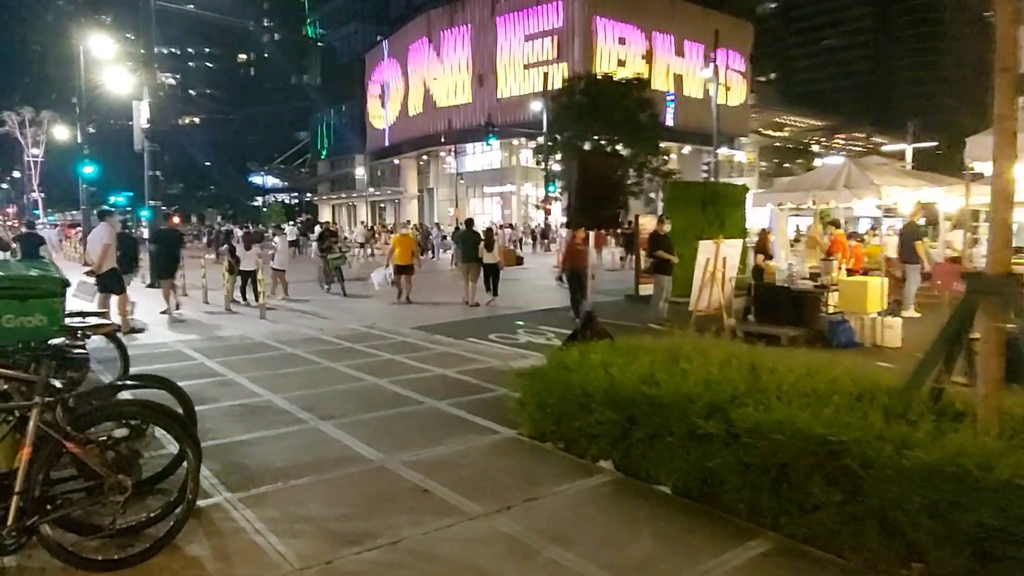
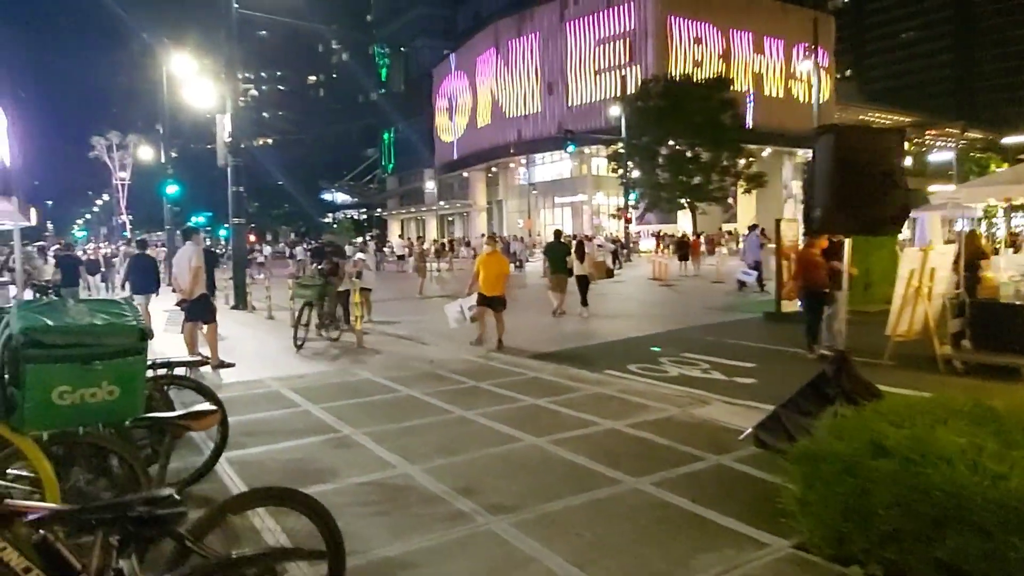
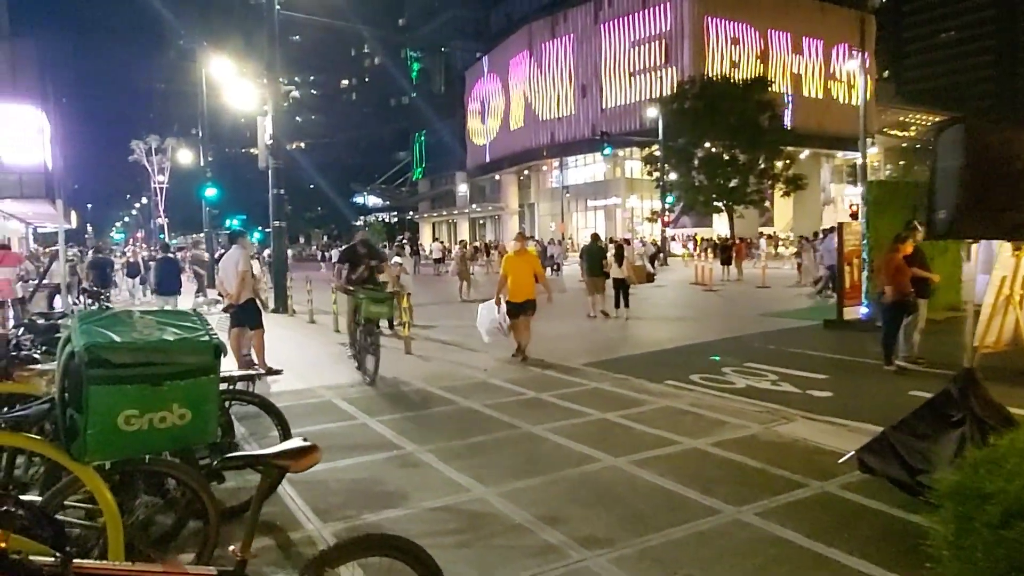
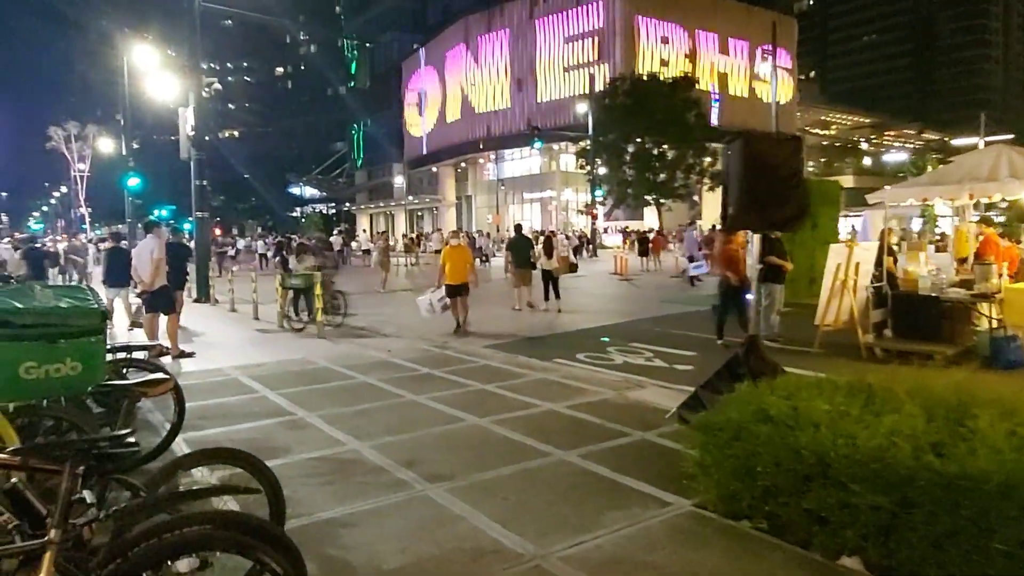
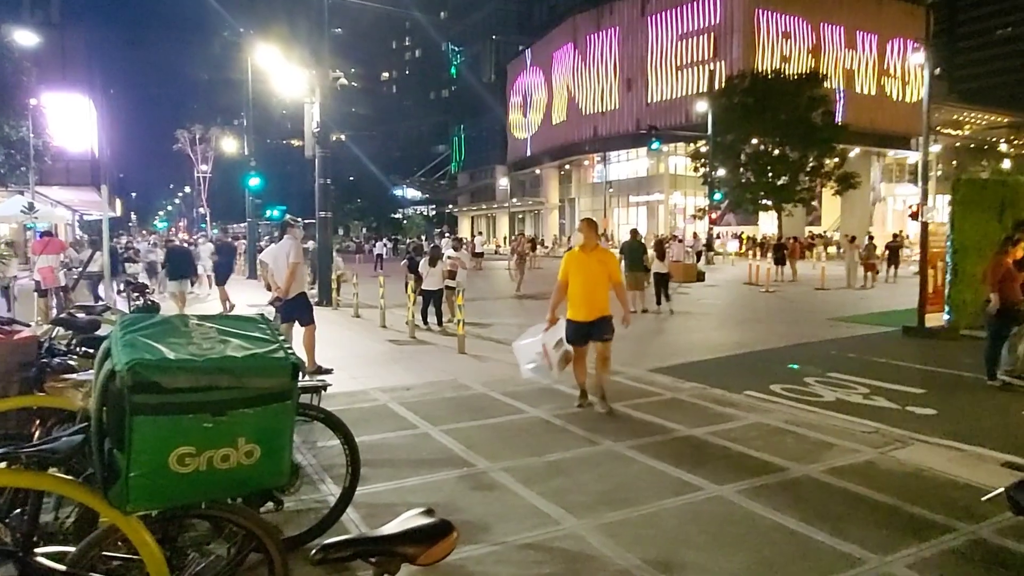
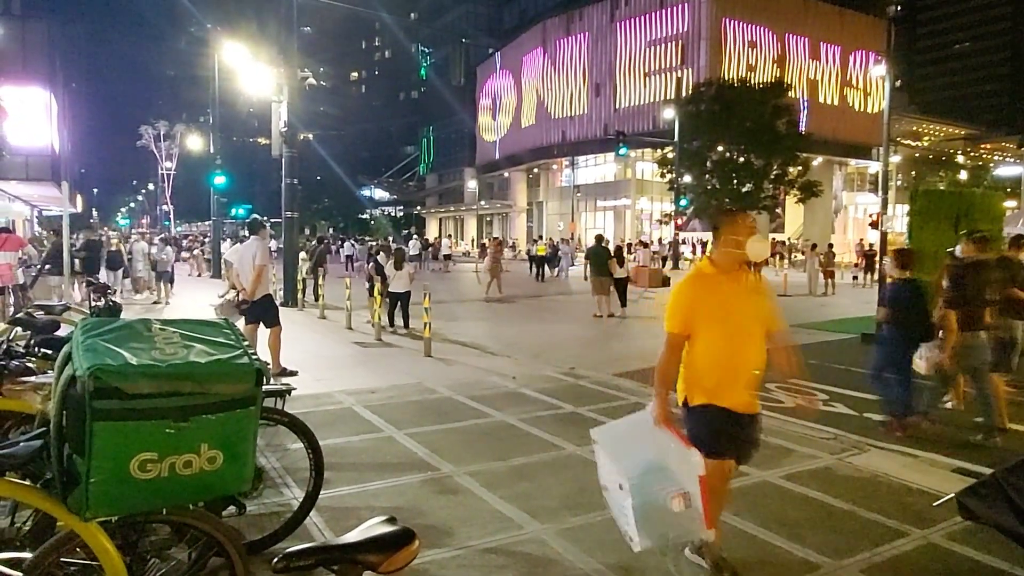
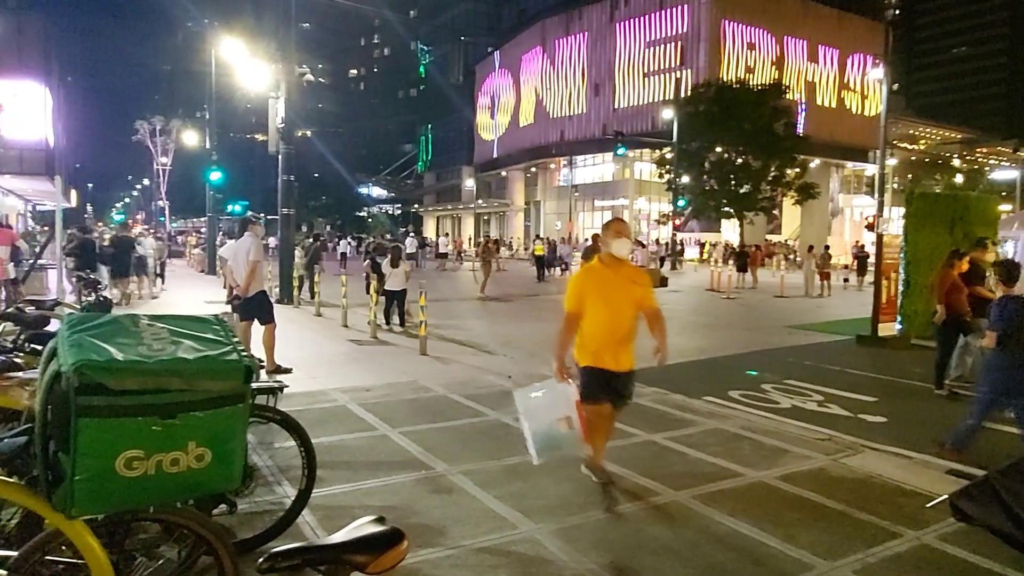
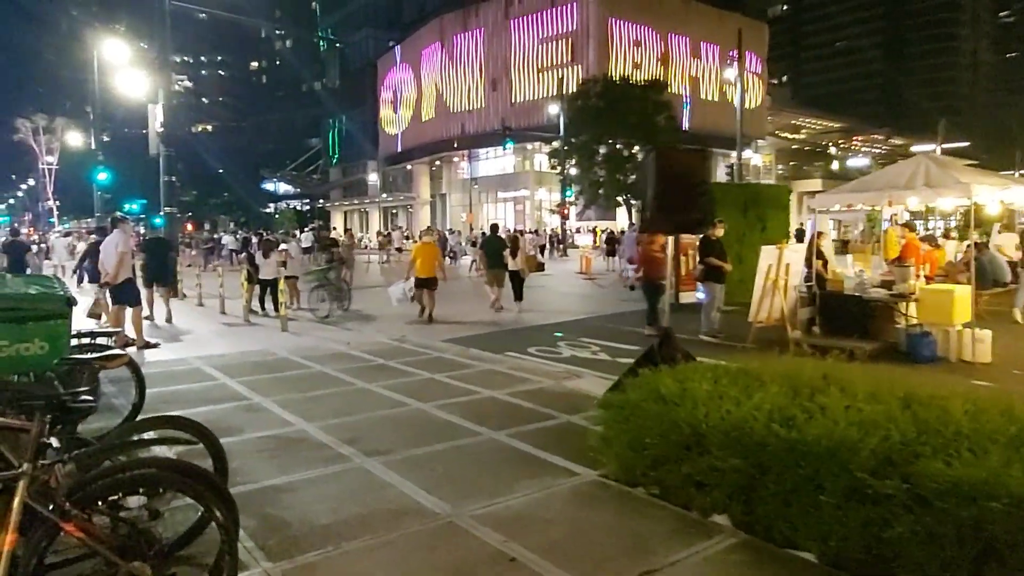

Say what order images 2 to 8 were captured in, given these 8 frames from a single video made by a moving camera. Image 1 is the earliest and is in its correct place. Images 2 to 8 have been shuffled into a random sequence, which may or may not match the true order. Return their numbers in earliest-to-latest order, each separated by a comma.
8, 4, 2, 3, 5, 7, 6
